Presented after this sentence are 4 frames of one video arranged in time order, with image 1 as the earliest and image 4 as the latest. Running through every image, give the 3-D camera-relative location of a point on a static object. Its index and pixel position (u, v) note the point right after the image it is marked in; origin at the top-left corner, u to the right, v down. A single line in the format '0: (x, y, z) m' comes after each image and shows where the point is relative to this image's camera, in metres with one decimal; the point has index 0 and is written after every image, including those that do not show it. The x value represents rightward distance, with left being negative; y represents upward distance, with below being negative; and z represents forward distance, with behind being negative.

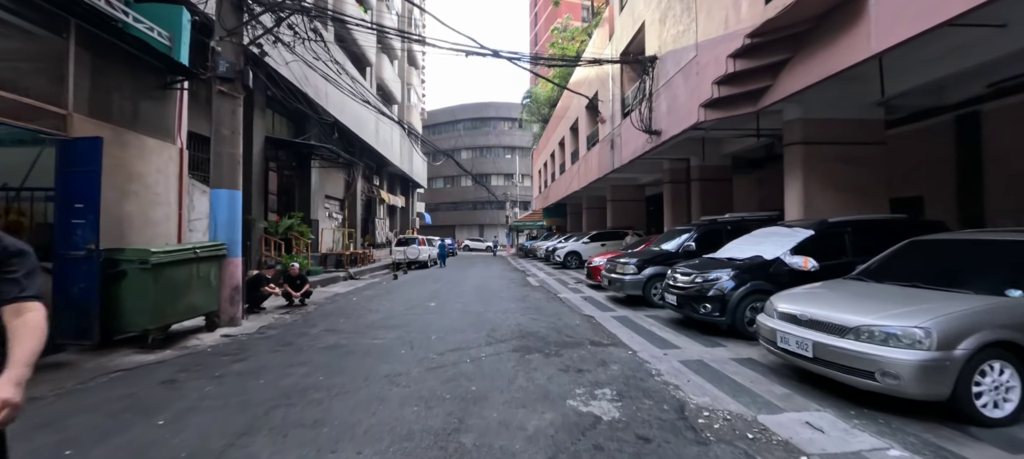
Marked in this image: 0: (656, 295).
0: (+3.7, -1.7, +8.6) m
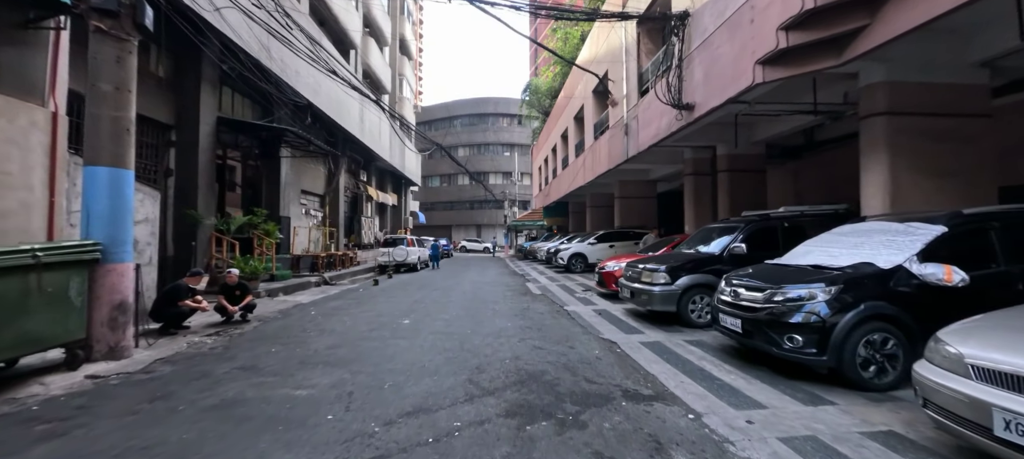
0: (+3.6, -1.7, +6.7) m
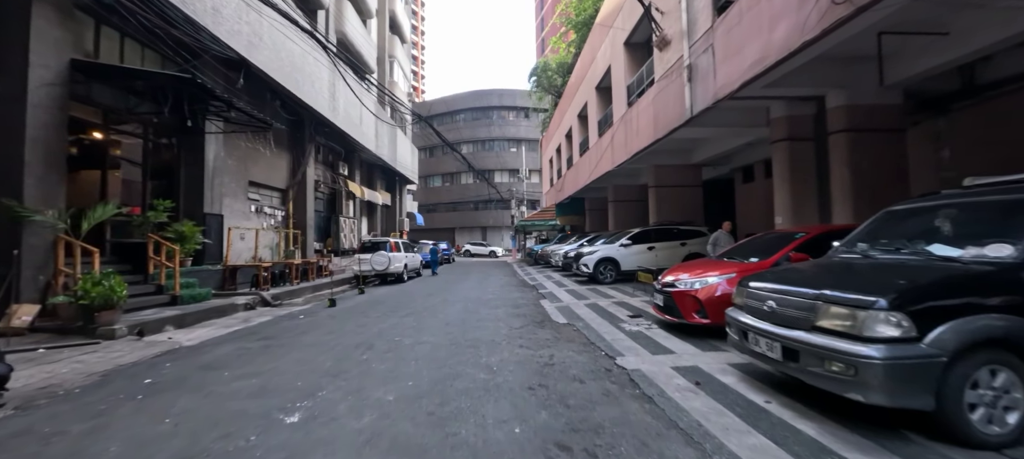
0: (+3.7, -1.4, +2.6) m
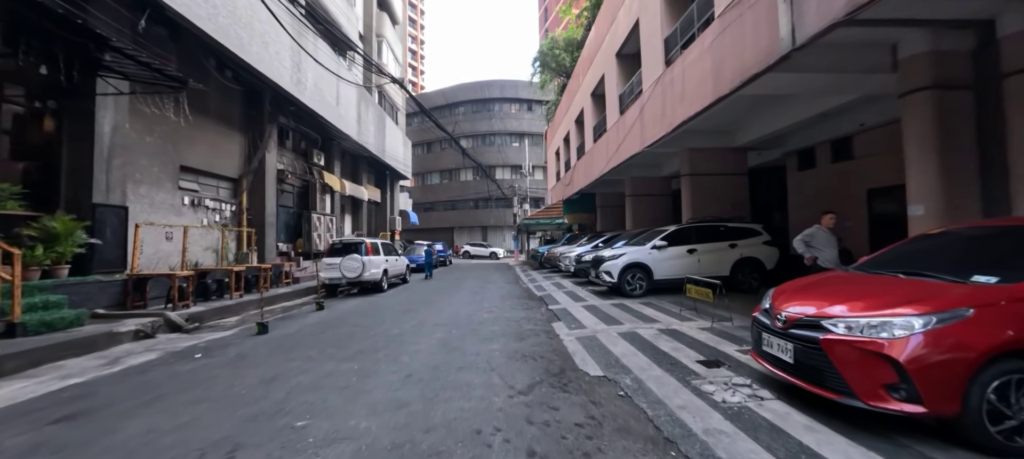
0: (+3.7, -1.4, -0.2) m
